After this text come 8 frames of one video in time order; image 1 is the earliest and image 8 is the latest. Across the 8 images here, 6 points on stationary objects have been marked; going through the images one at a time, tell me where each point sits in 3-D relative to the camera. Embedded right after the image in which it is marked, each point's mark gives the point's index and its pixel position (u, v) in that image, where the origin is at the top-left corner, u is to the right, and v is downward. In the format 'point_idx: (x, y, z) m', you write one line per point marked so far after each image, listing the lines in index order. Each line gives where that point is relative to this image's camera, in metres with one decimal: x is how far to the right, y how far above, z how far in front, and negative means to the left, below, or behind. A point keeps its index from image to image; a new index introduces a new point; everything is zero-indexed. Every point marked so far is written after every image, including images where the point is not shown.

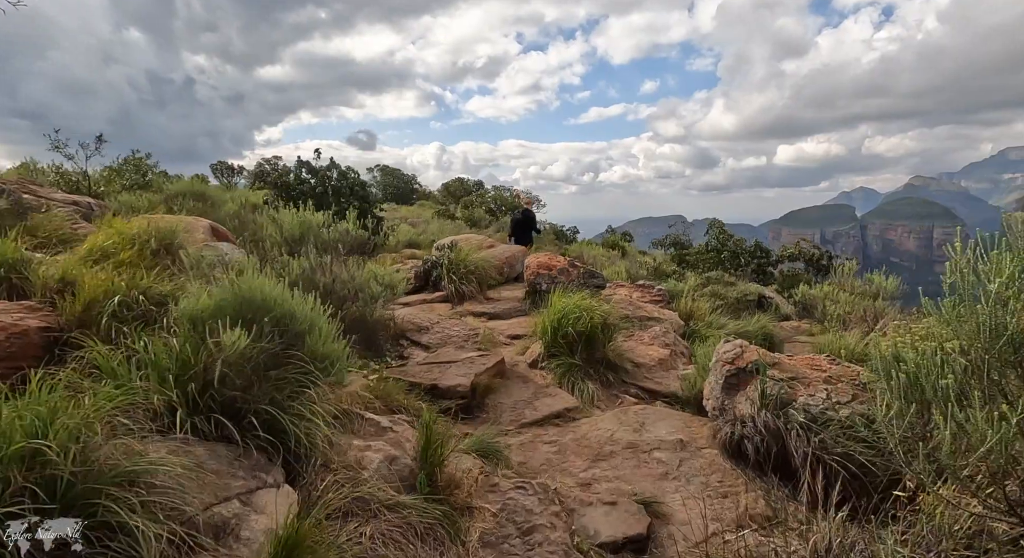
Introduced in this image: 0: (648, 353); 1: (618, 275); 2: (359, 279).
0: (+1.5, -0.8, +6.5) m
1: (+1.9, +0.1, +11.0) m
2: (-1.5, 0.0, +5.9) m
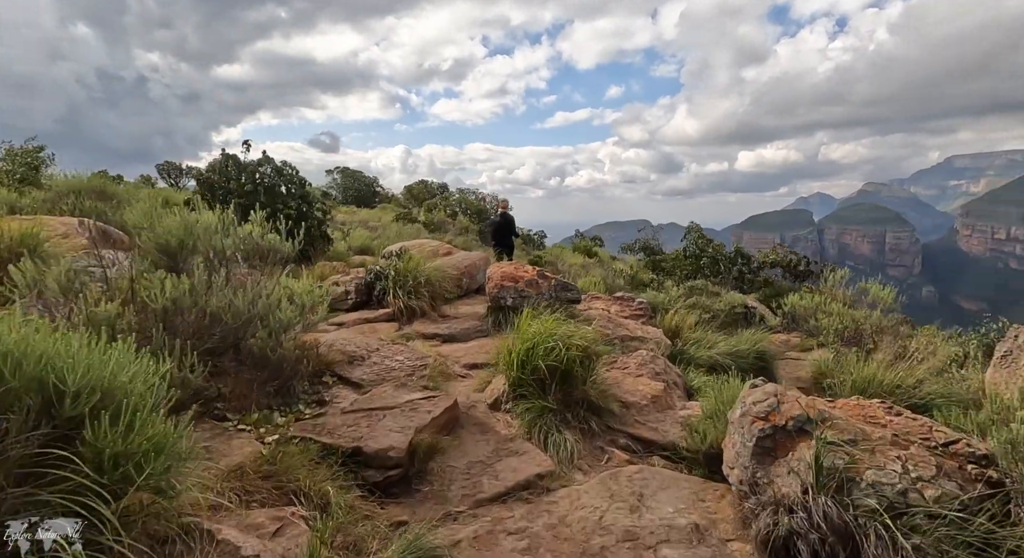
0: (+1.1, -1.0, +5.2) m
1: (+1.3, -0.1, +9.7) m
2: (-1.8, -0.2, +4.5) m
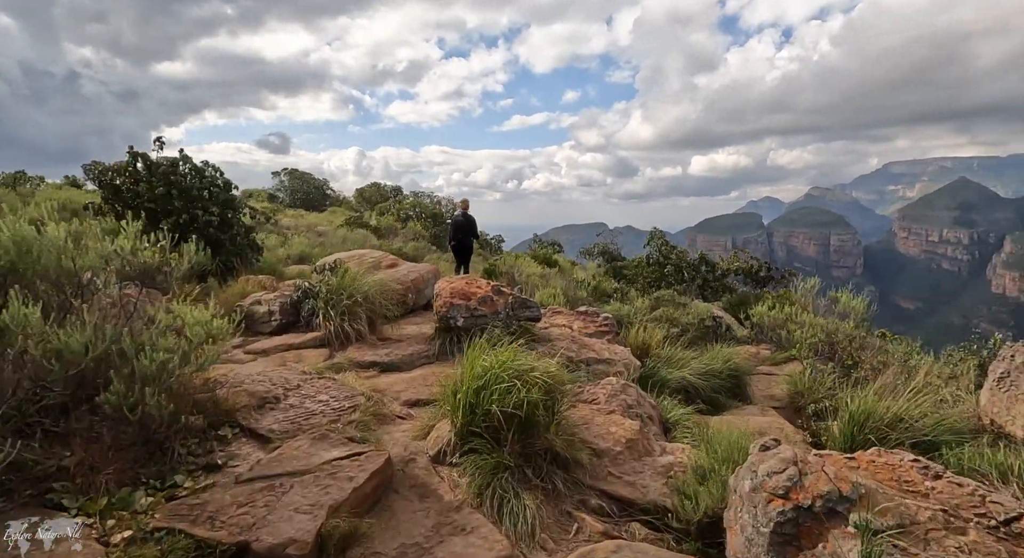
0: (+0.7, -1.1, +4.4) m
1: (+0.6, -0.3, +8.9) m
2: (-2.2, -0.3, +3.5) m
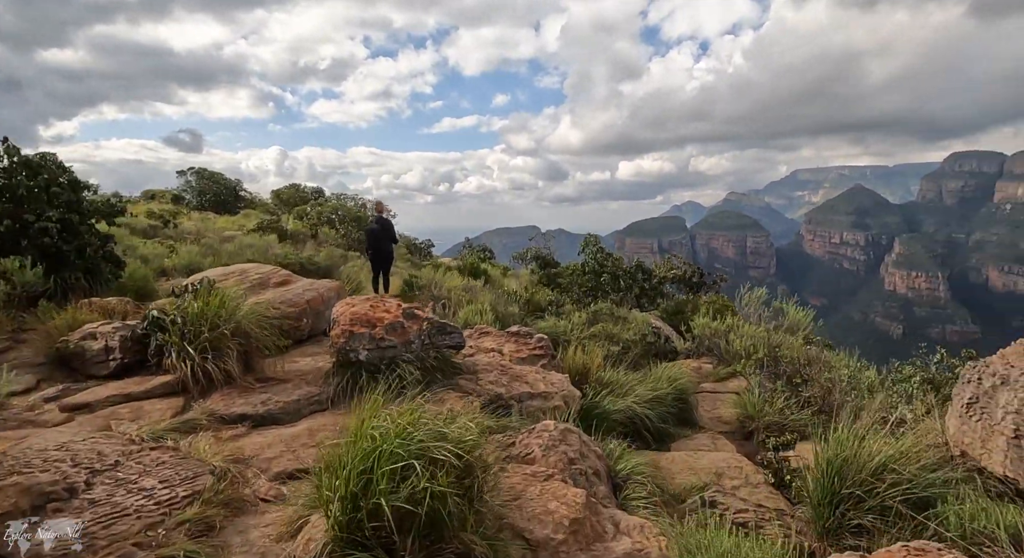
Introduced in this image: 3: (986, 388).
0: (+0.2, -1.3, +3.4) m
1: (-0.4, -0.5, +7.8) m
2: (-2.6, -0.5, +2.1) m
3: (+4.3, -1.0, +5.4) m
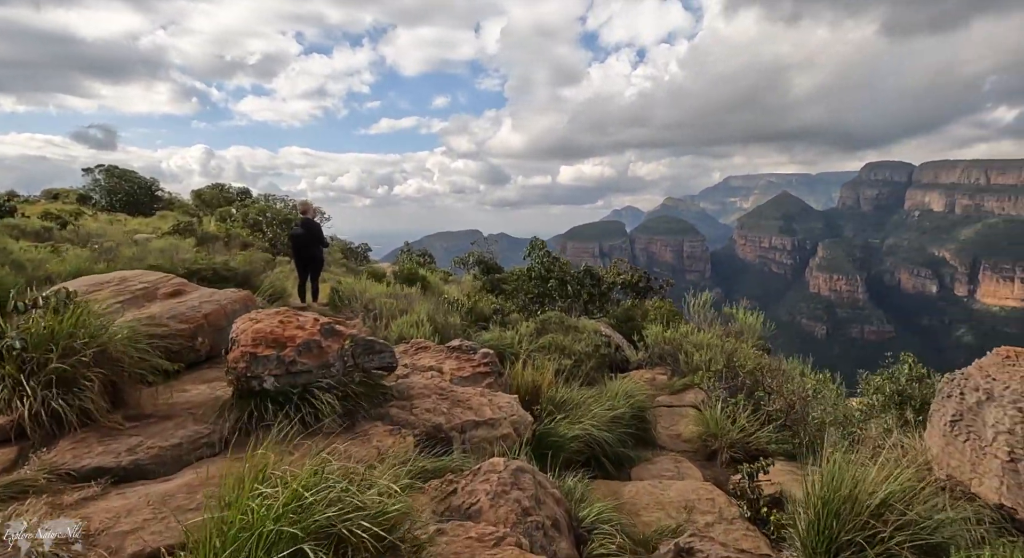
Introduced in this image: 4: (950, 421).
0: (0.0, -1.3, +2.6) m
1: (-1.1, -0.6, +7.0) m
2: (-2.7, -0.6, +1.0) m
3: (+3.8, -1.1, +5.0) m
4: (+3.7, -1.2, +5.1) m
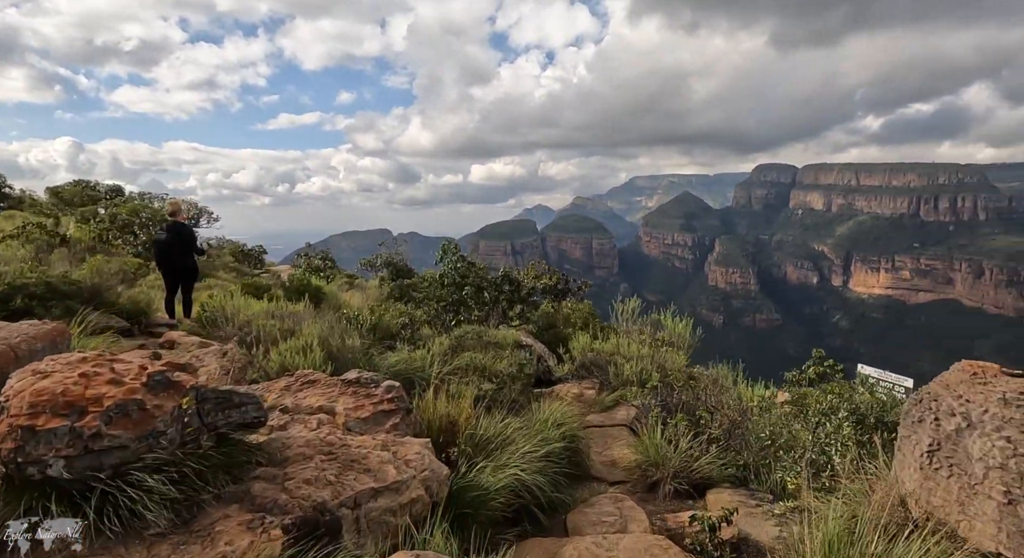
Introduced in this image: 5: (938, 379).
0: (-0.3, -1.5, +1.5) m
1: (-2.0, -0.7, +5.7) m
2: (-2.7, -0.8, -0.4) m
3: (+3.2, -1.1, +4.4) m
4: (+3.1, -1.3, +4.5) m
5: (+3.5, -0.8, +5.0) m
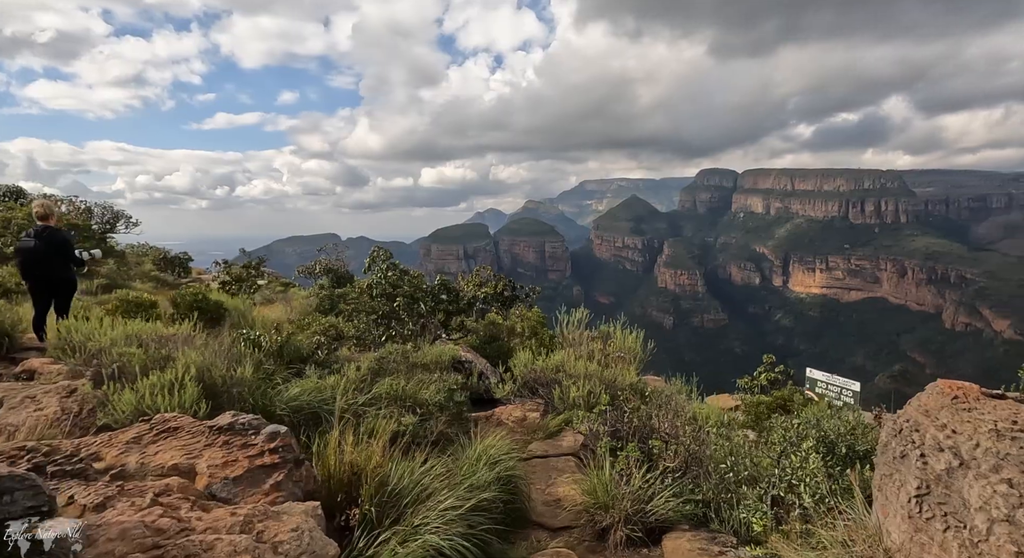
0: (-0.5, -1.6, +0.5) m
1: (-2.6, -0.9, +4.5) m
2: (-2.8, -0.9, -1.6) m
3: (+2.7, -1.2, +3.7) m
4: (+2.5, -1.3, +3.8) m
5: (+2.9, -0.9, +4.3) m
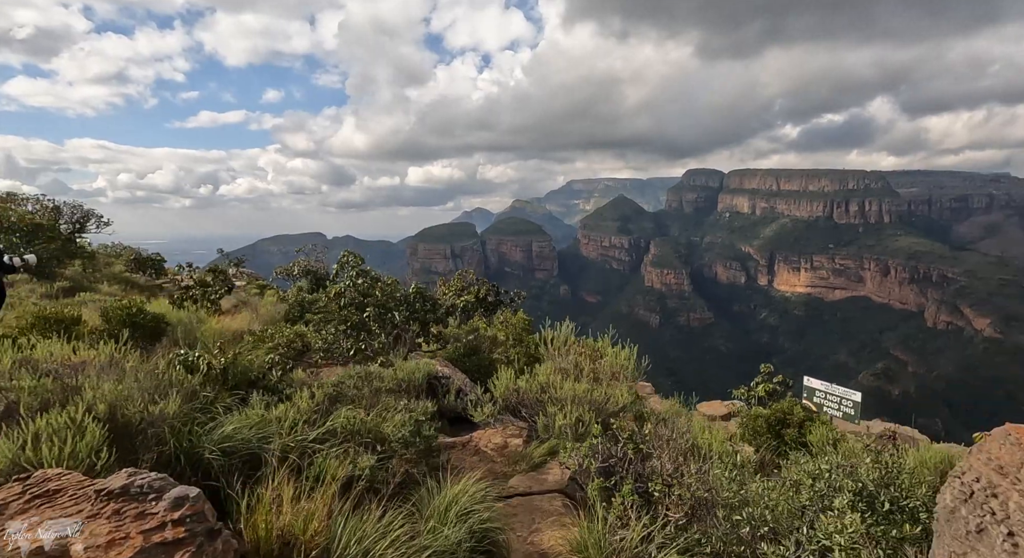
0: (-0.6, -1.7, -0.3) m
1: (-2.8, -1.0, +3.7) m
2: (-2.9, -1.0, -2.5) m
3: (+2.5, -1.3, +2.9) m
4: (+2.4, -1.5, +3.0) m
5: (+2.7, -1.0, +3.5) m
